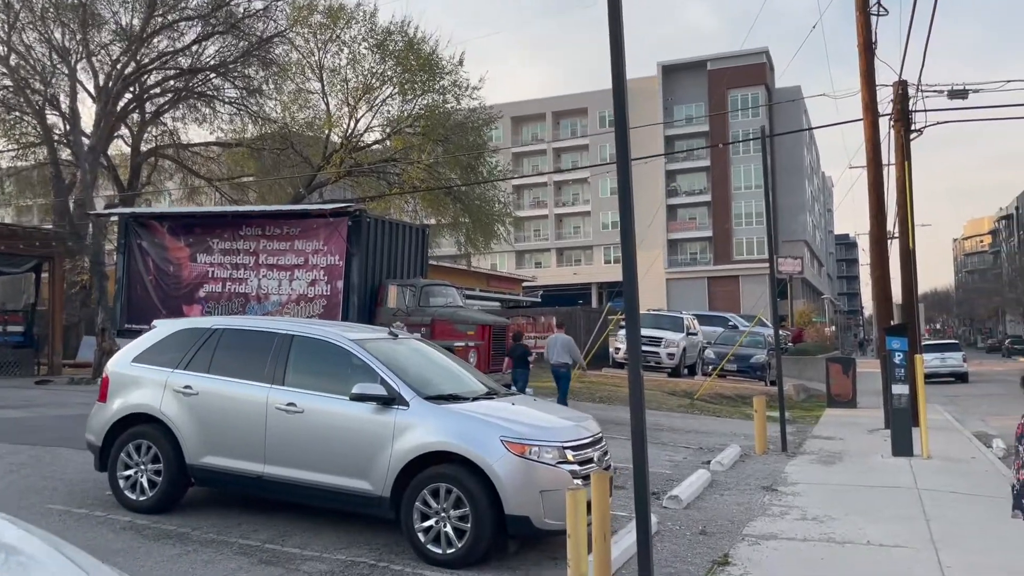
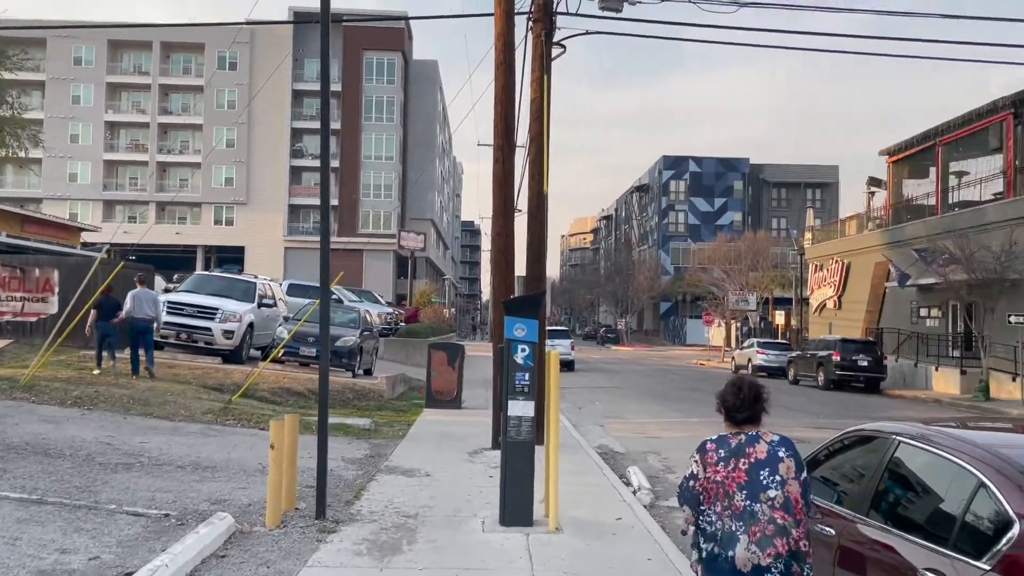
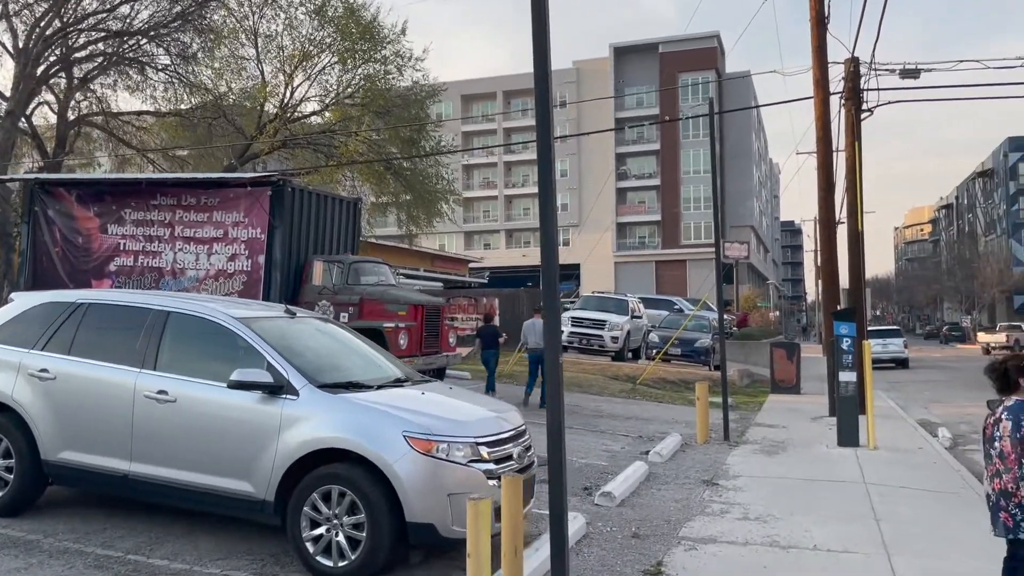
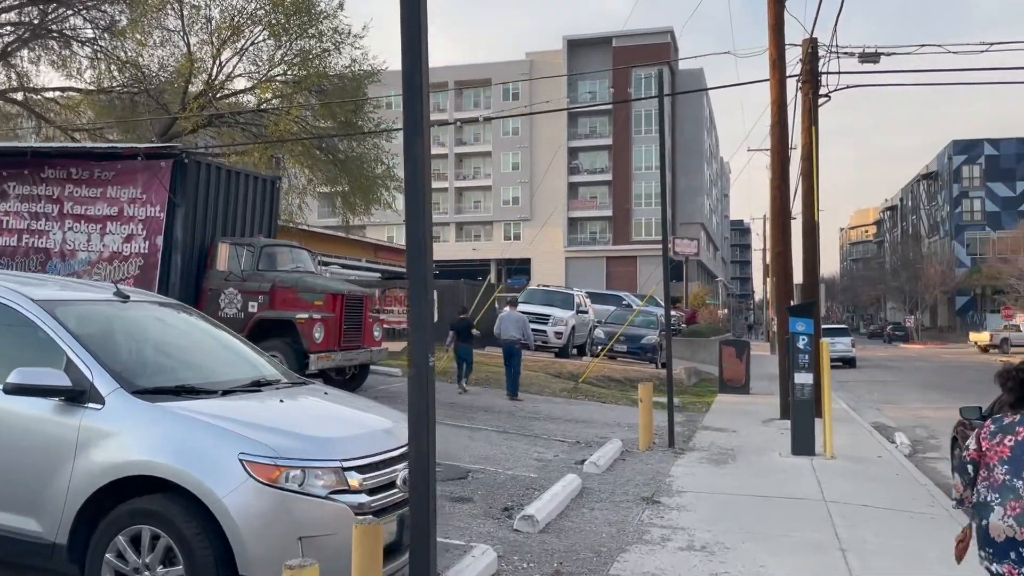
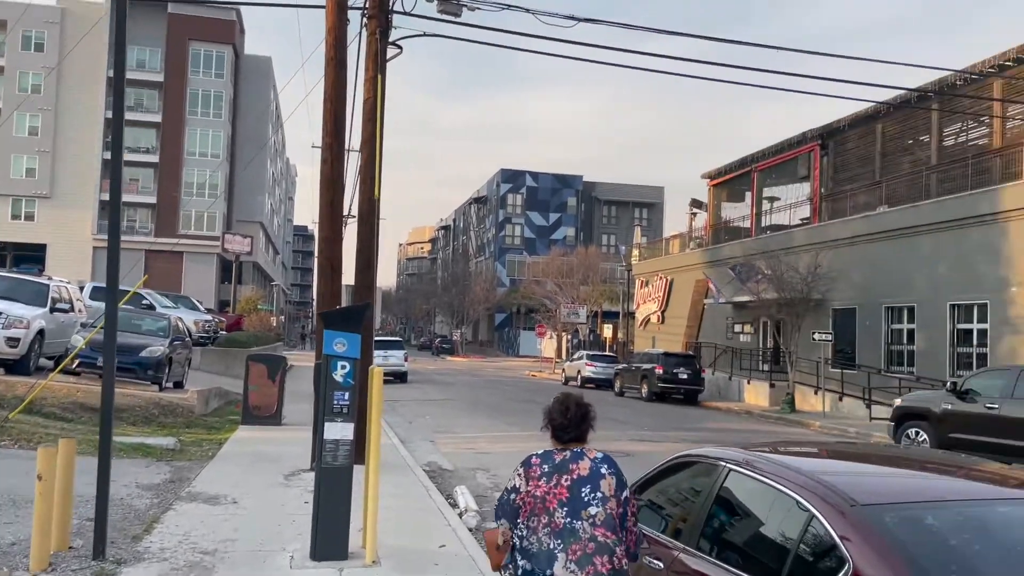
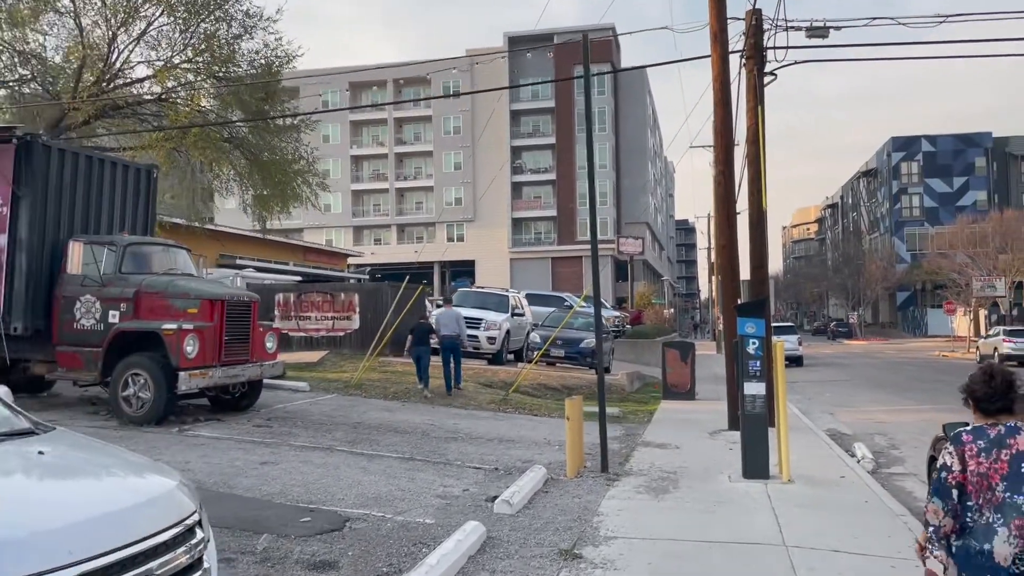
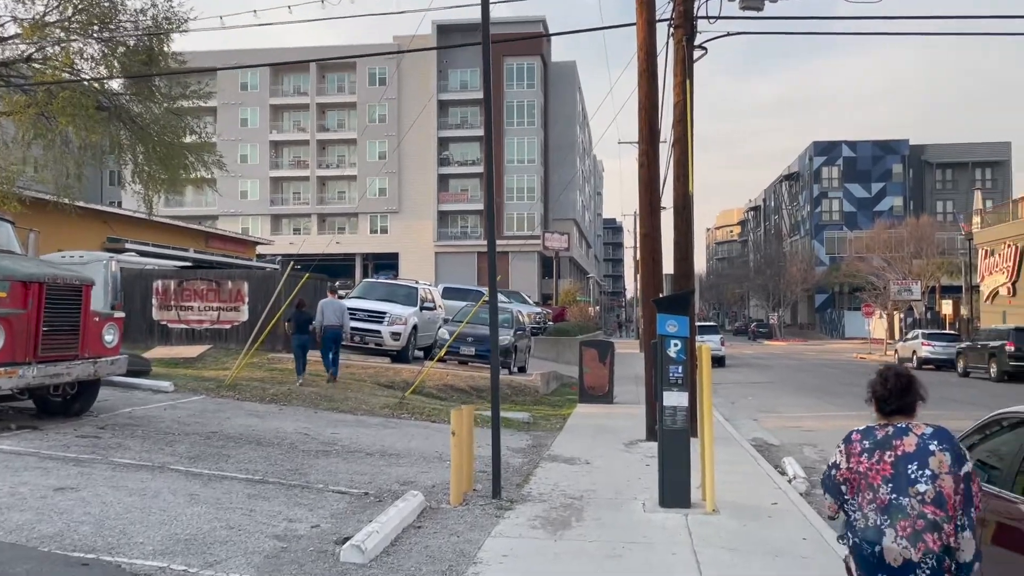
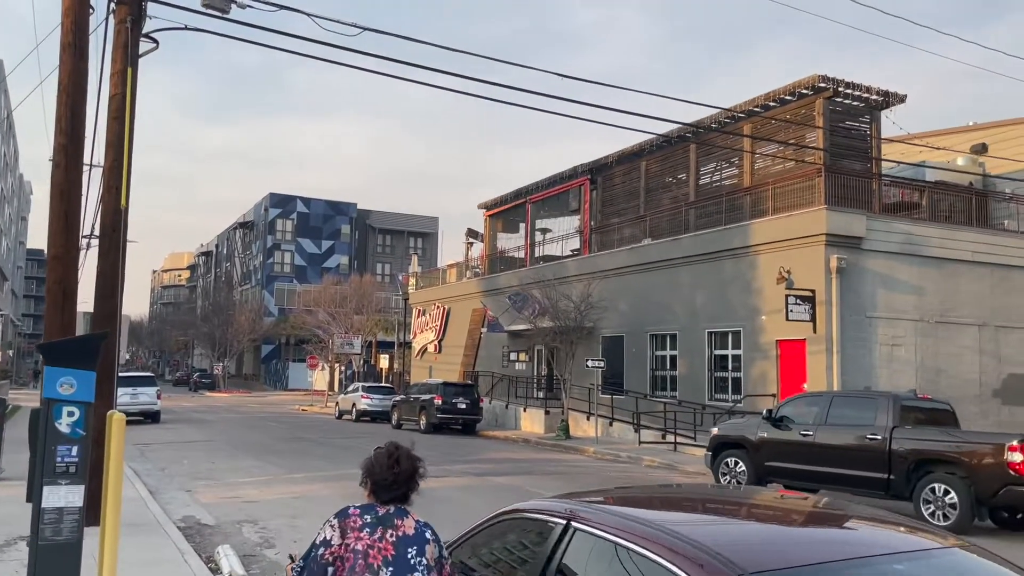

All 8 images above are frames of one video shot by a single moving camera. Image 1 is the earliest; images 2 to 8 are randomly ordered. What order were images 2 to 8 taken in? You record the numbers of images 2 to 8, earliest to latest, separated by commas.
3, 4, 6, 7, 2, 5, 8
